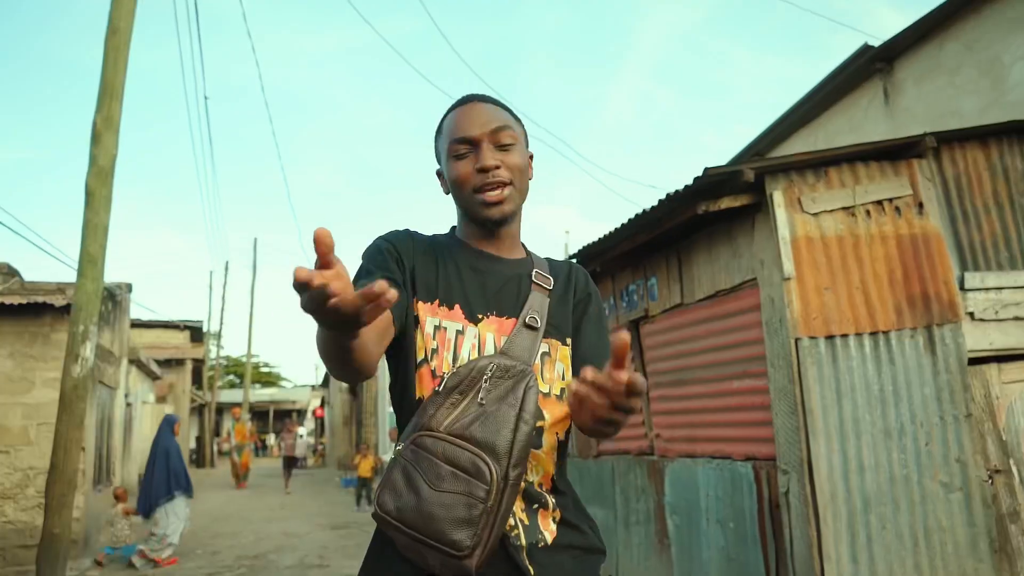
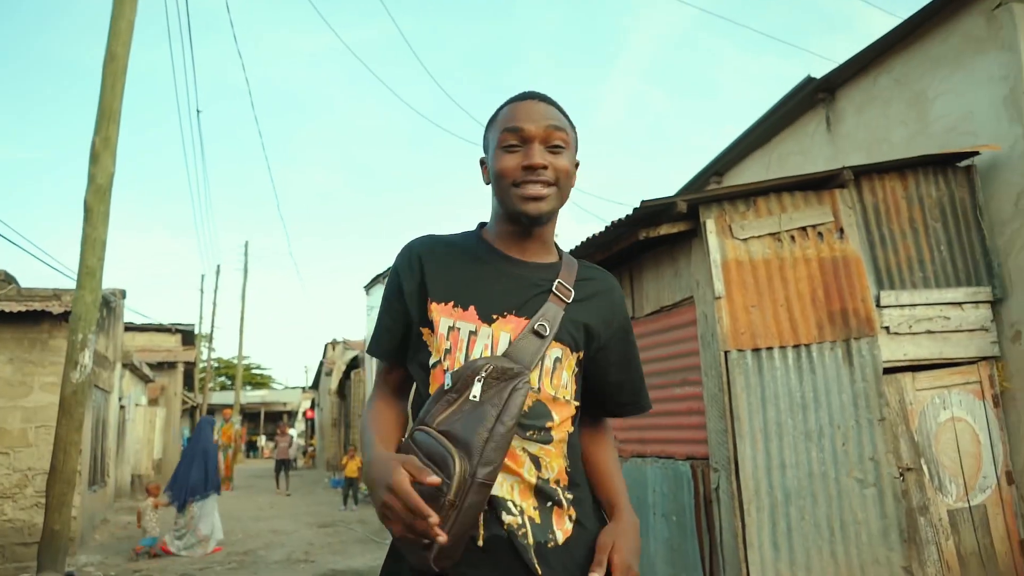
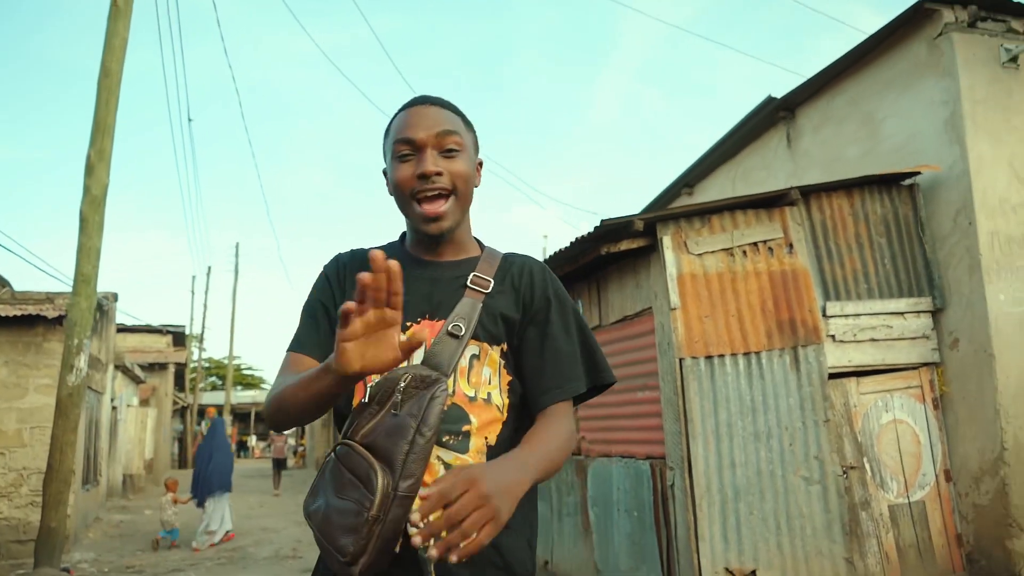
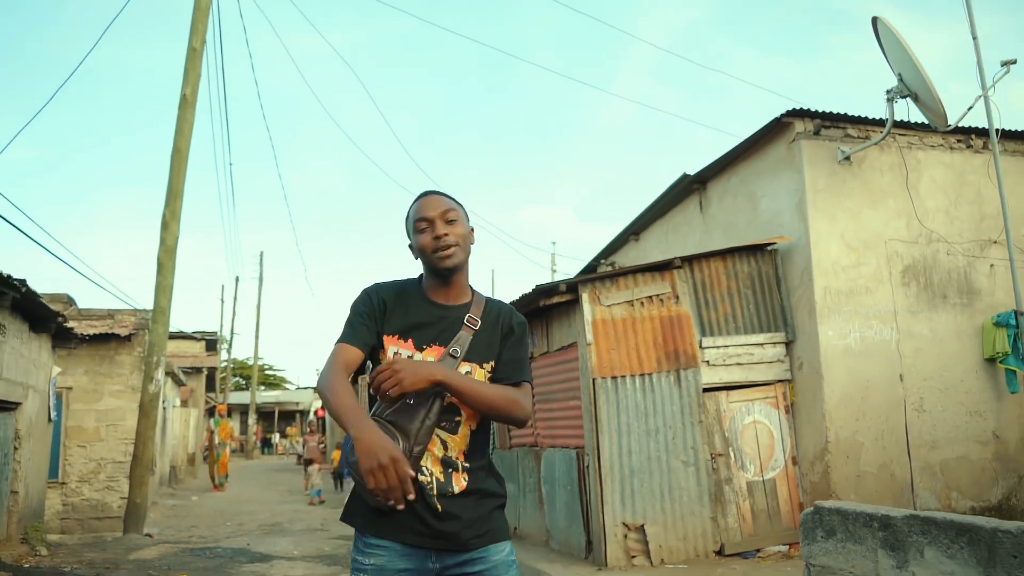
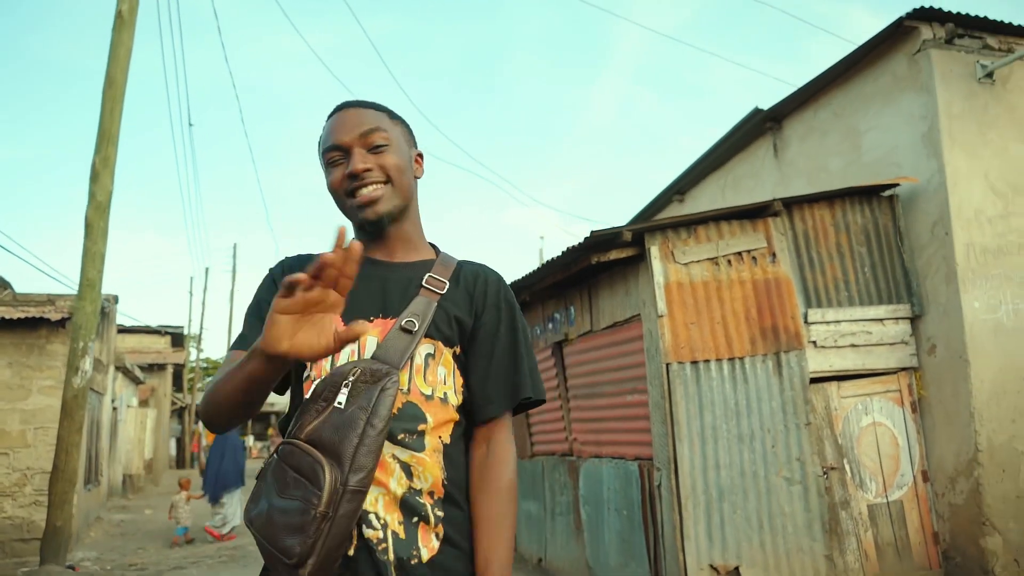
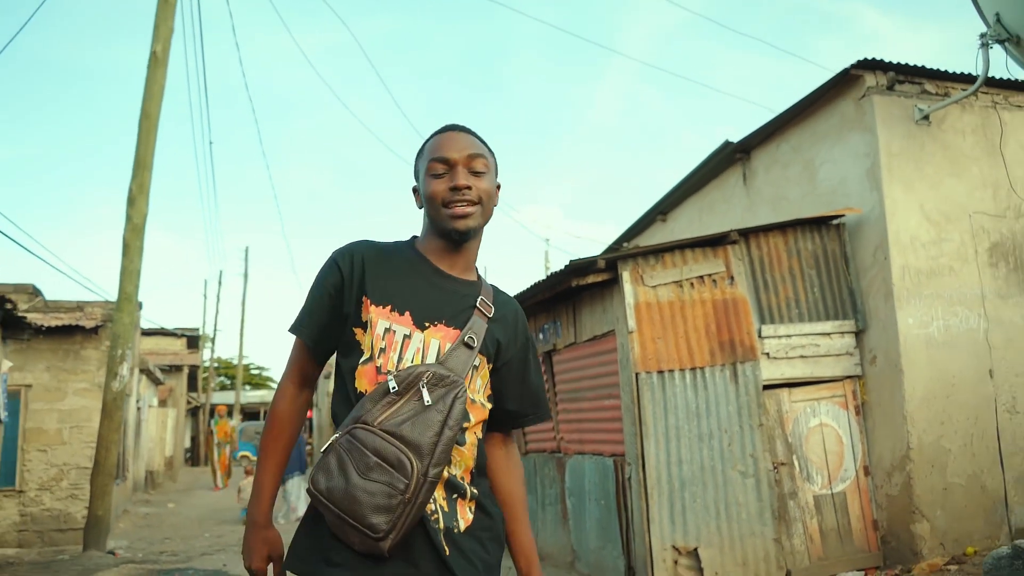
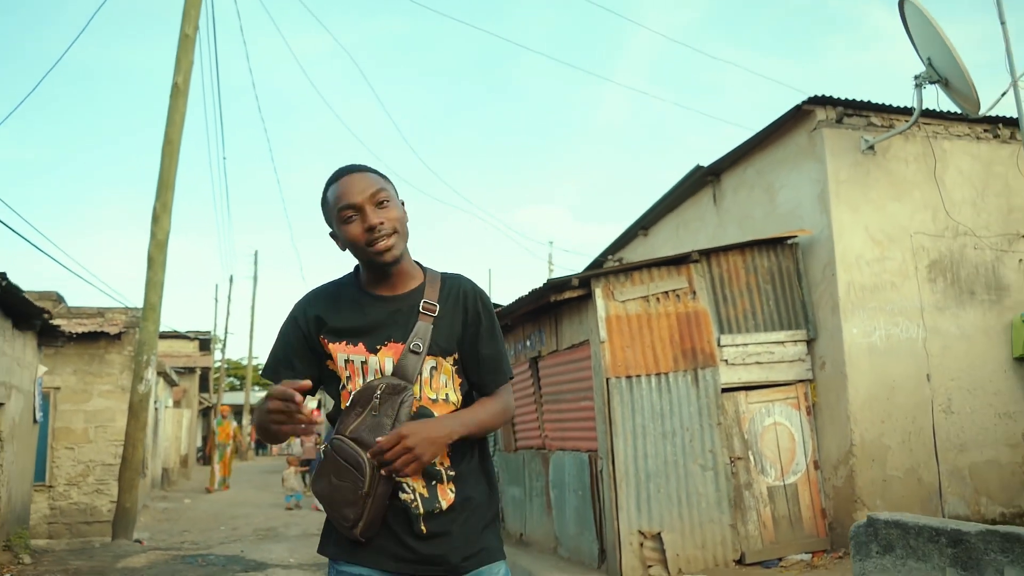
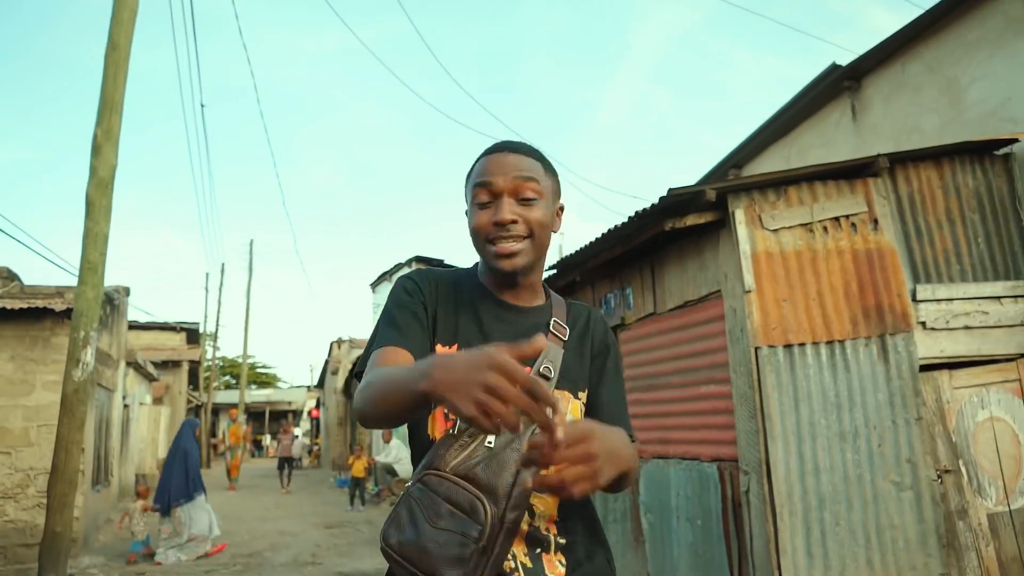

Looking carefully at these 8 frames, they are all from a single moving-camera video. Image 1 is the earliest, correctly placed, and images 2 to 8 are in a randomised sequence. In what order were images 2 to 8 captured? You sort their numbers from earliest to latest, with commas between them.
8, 2, 3, 5, 6, 7, 4
